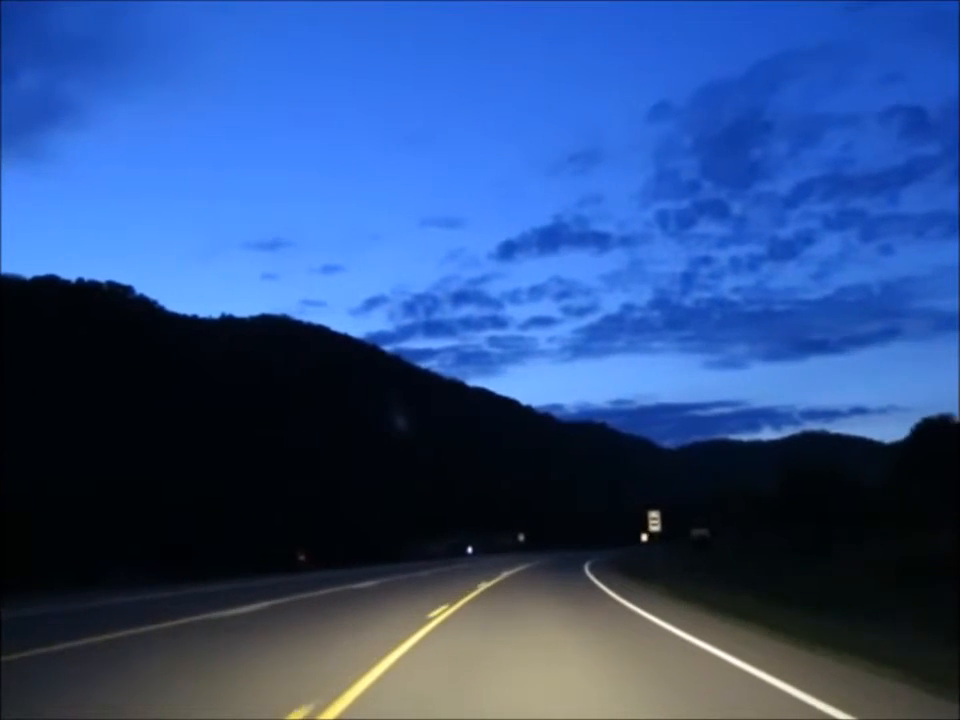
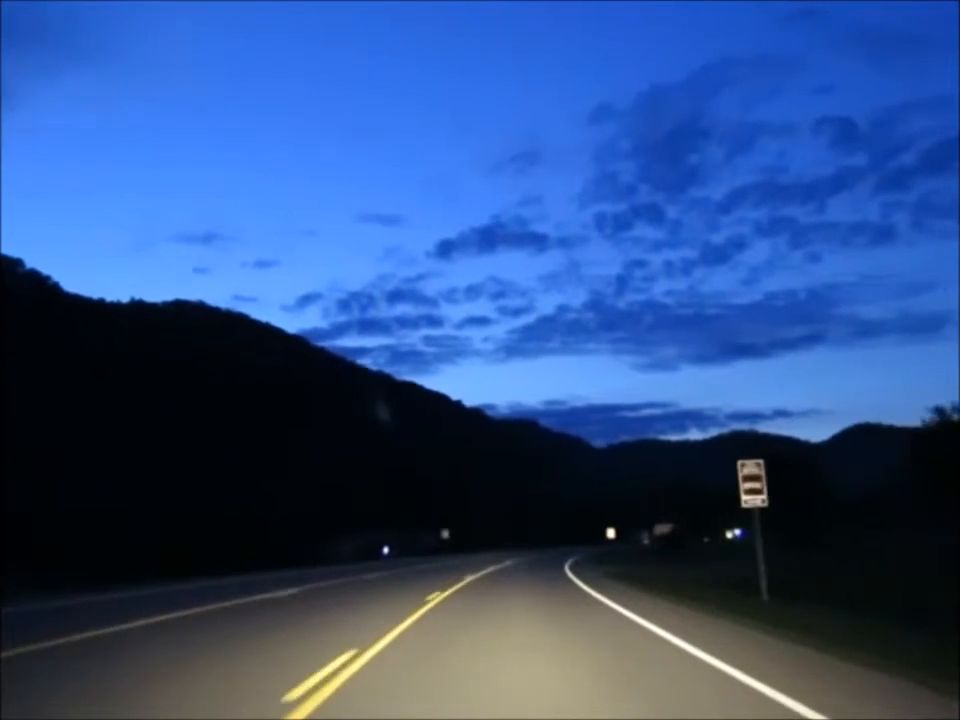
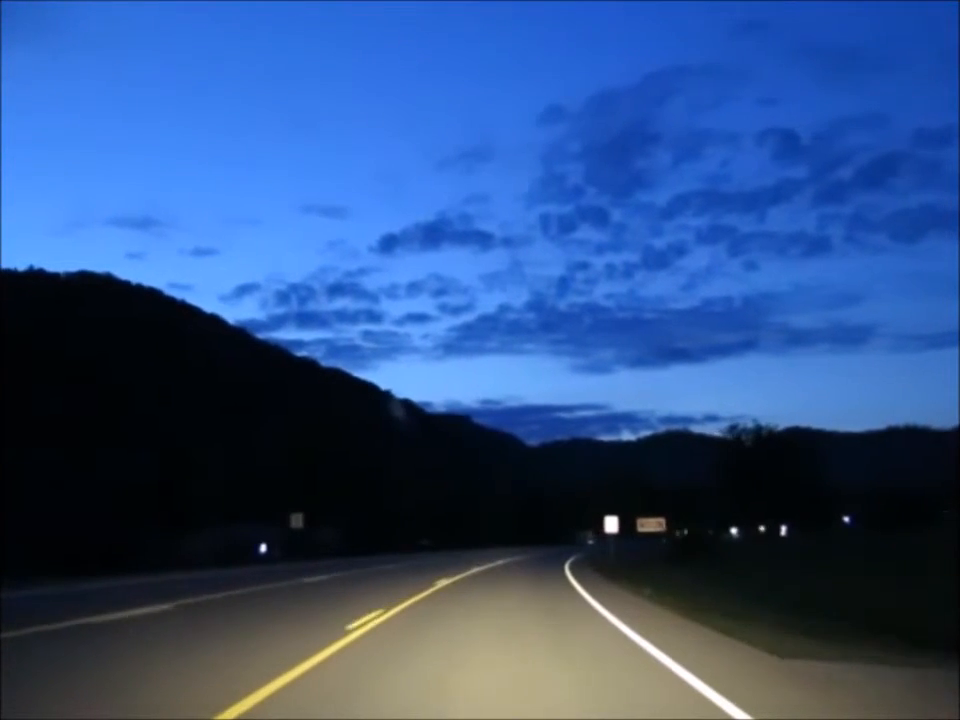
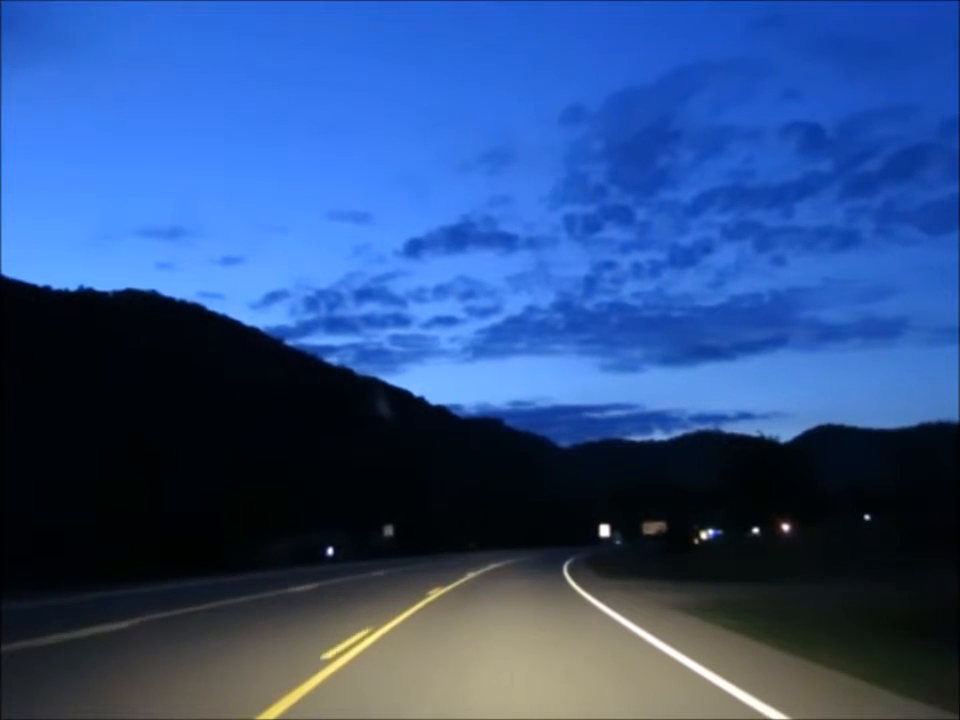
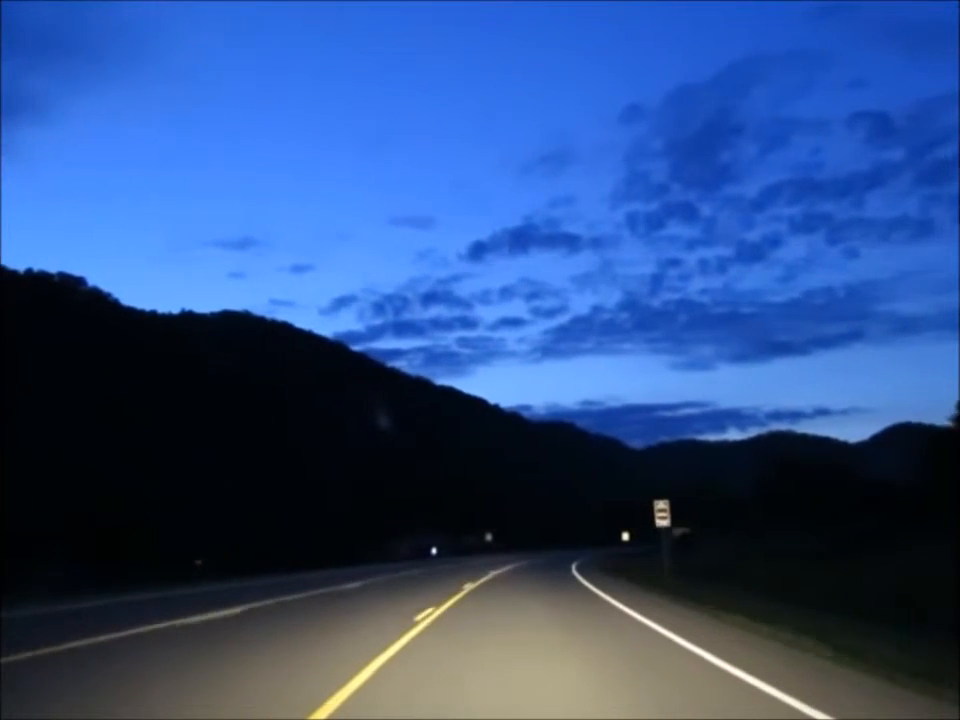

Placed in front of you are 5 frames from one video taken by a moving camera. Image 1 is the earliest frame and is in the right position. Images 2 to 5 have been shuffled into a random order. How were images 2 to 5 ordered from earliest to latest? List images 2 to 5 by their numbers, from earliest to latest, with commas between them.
5, 2, 4, 3
